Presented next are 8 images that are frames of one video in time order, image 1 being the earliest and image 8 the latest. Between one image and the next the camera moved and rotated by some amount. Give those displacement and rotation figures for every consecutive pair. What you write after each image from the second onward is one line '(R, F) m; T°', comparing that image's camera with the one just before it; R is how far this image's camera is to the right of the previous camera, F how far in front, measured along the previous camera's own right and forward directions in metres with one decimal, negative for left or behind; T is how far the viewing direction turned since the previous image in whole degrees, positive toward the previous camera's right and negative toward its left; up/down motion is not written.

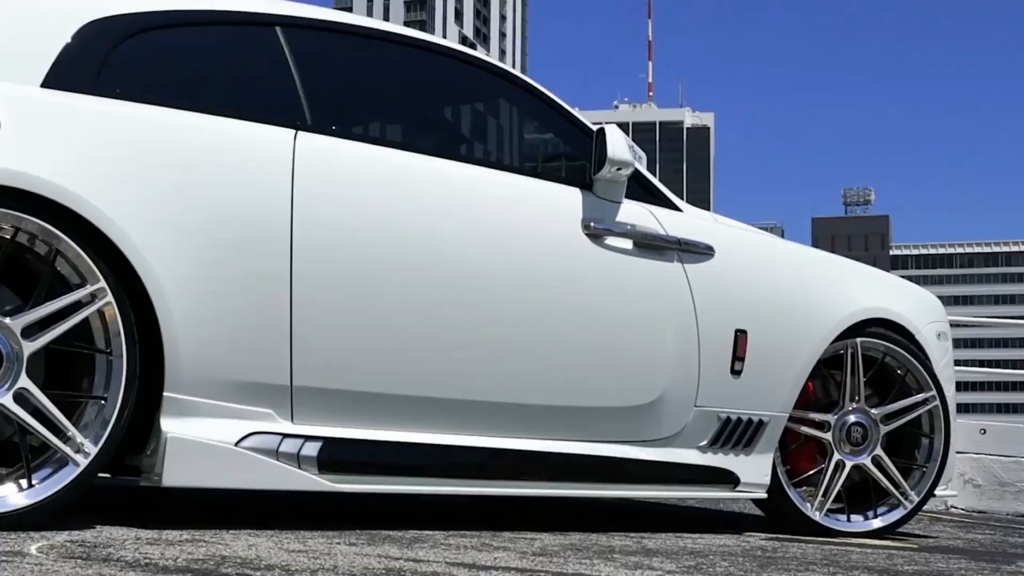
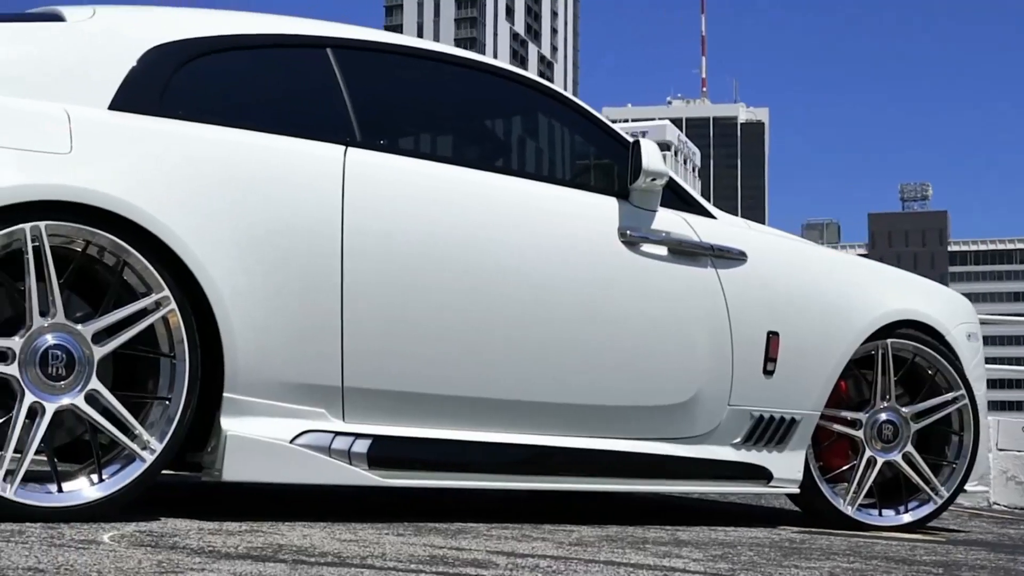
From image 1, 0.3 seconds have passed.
(0.0, -0.2) m; -2°
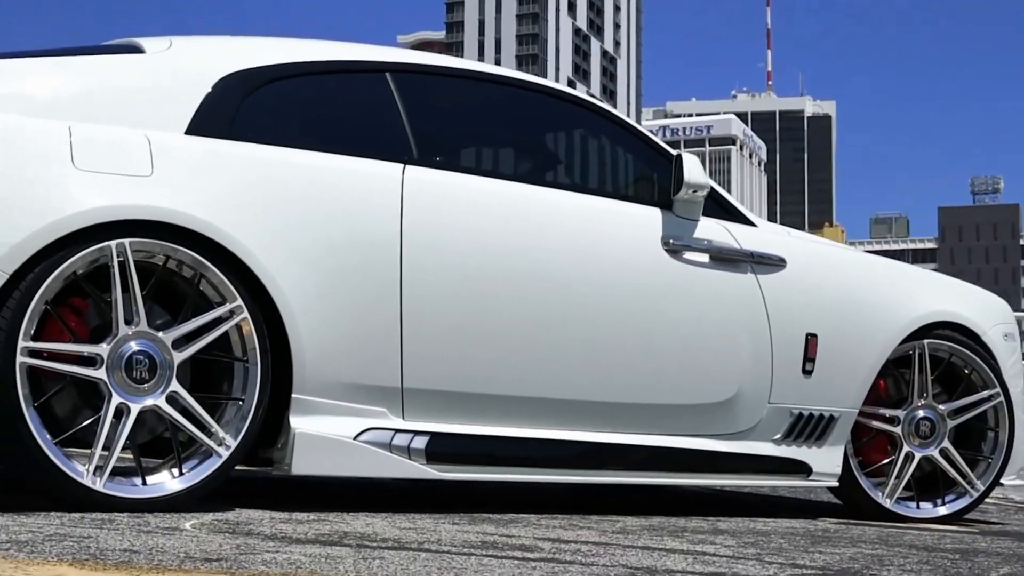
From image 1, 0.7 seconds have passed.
(0.0, -0.2) m; -2°
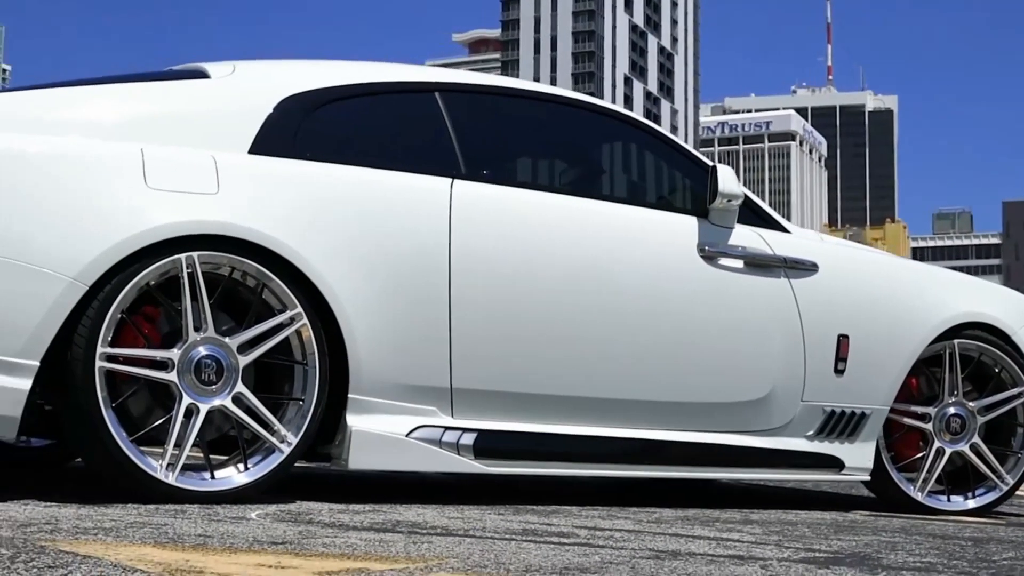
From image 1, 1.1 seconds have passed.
(0.0, -0.2) m; -2°
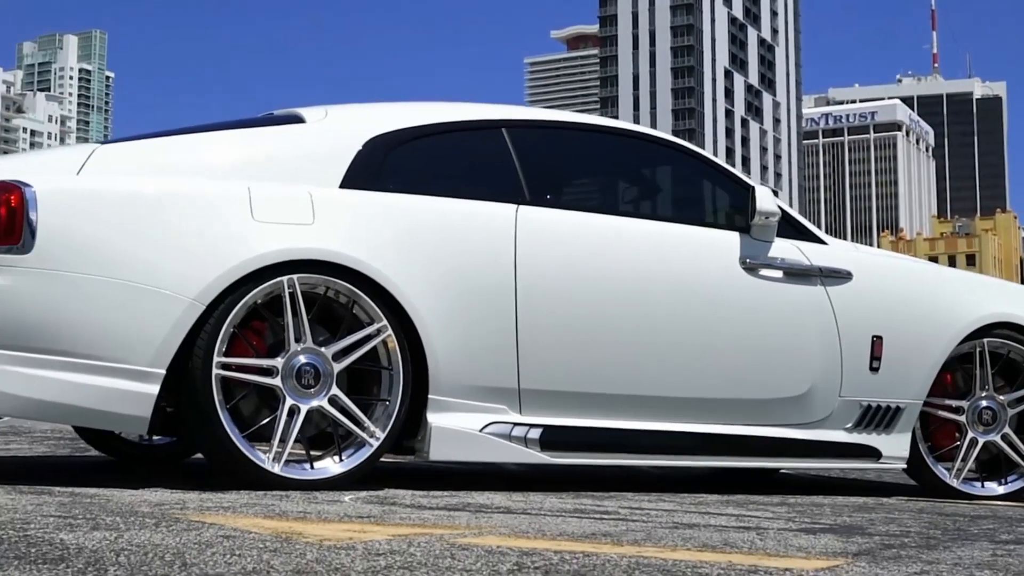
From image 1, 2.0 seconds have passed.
(+0.1, -0.5) m; -4°
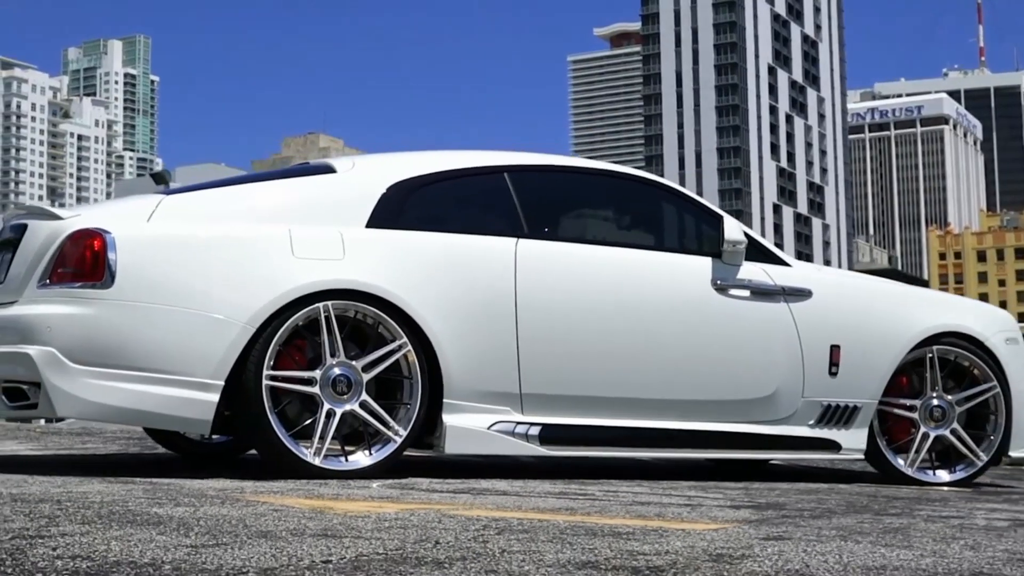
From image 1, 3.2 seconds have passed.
(+0.1, -0.8) m; -2°
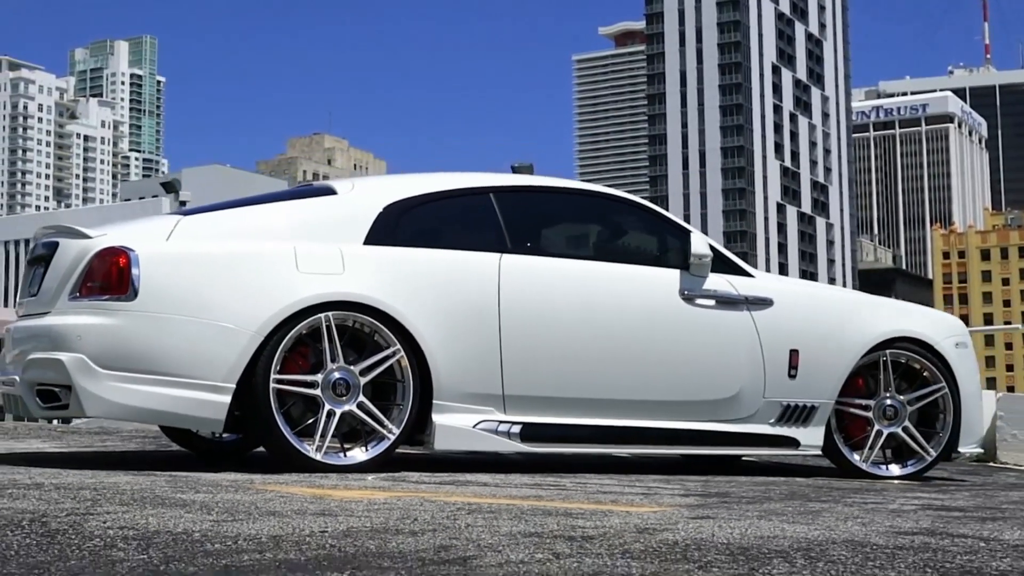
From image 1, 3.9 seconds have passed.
(+0.1, -0.5) m; 0°
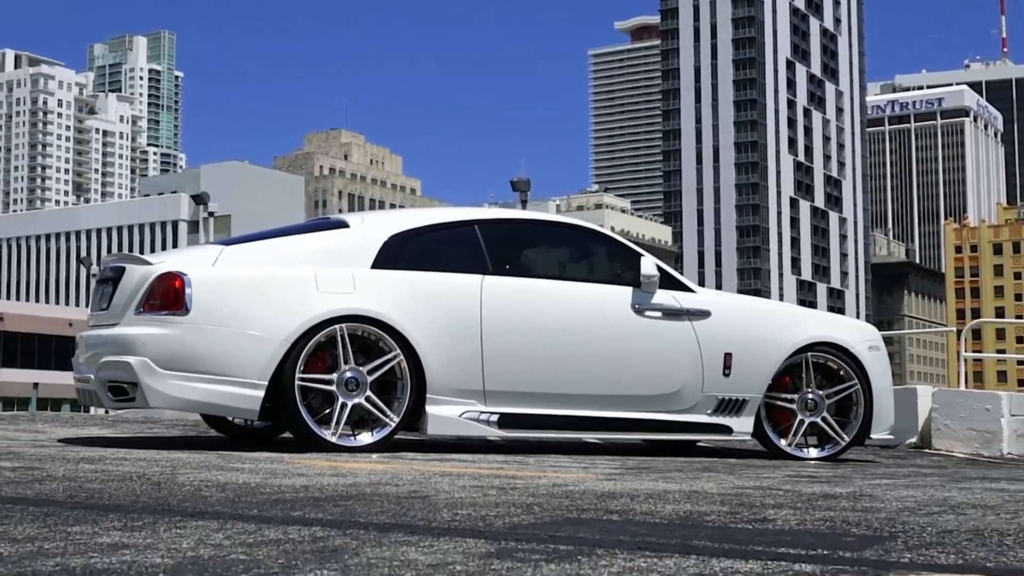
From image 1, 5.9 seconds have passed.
(+0.2, -1.3) m; -1°
